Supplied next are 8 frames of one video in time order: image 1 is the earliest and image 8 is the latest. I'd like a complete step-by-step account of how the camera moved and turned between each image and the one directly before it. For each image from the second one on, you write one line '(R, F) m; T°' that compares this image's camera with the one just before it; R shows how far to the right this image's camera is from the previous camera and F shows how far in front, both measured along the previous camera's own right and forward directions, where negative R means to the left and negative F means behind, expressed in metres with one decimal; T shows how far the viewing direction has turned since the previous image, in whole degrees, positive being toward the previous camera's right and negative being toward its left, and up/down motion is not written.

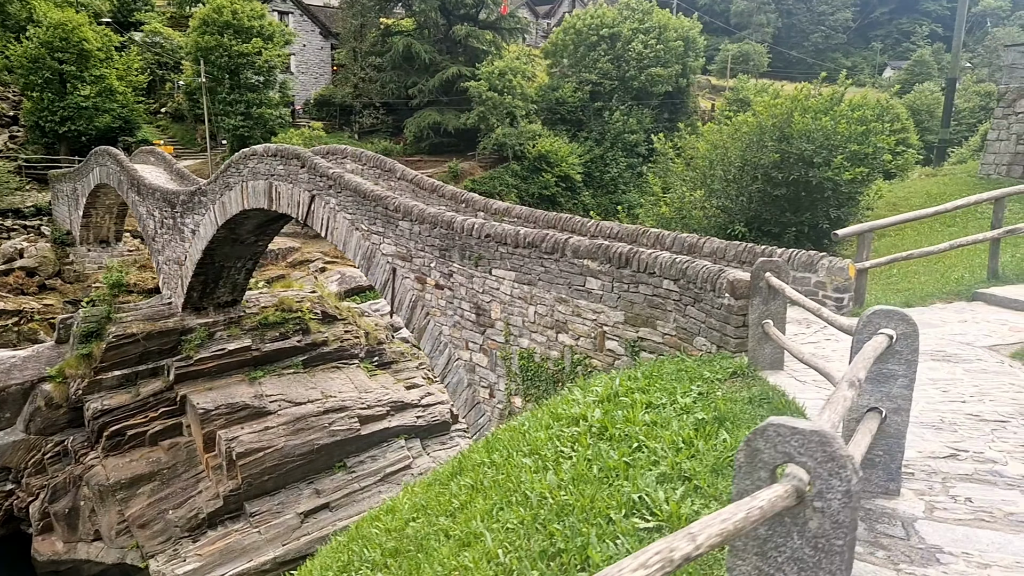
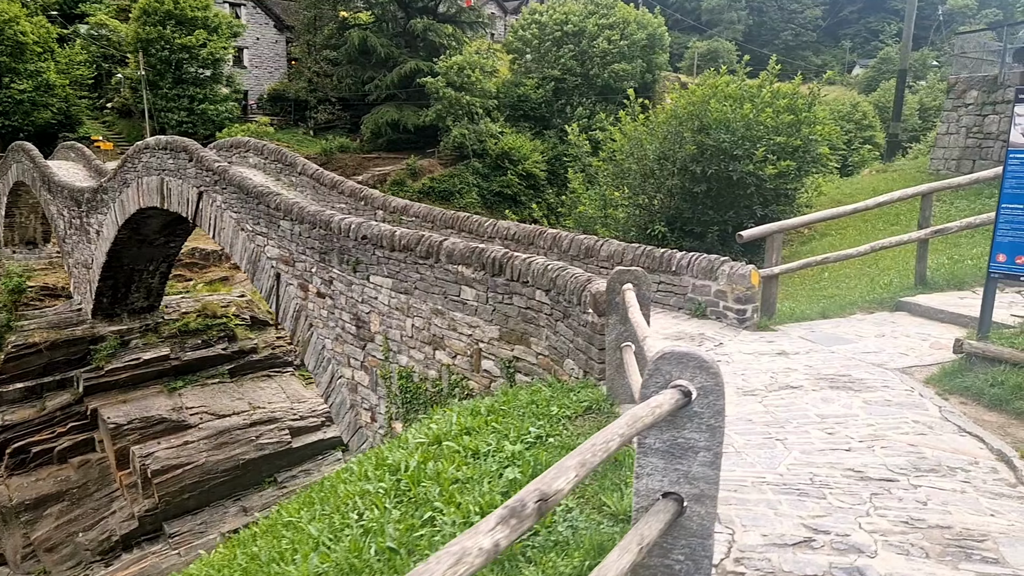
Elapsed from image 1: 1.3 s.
(+1.2, +1.1) m; +2°
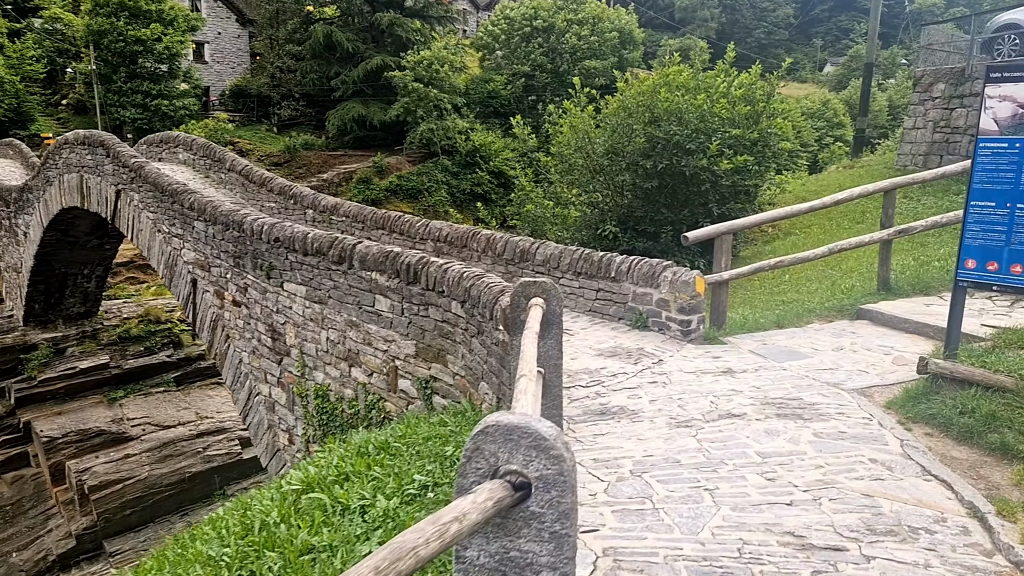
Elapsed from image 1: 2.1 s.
(+0.5, +0.8) m; +2°
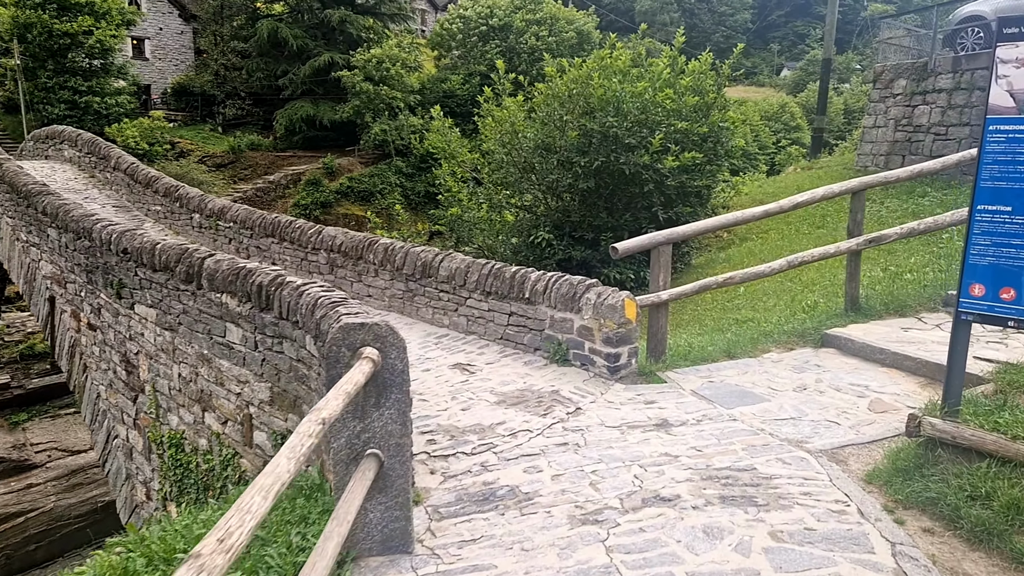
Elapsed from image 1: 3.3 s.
(+0.6, +1.3) m; +3°
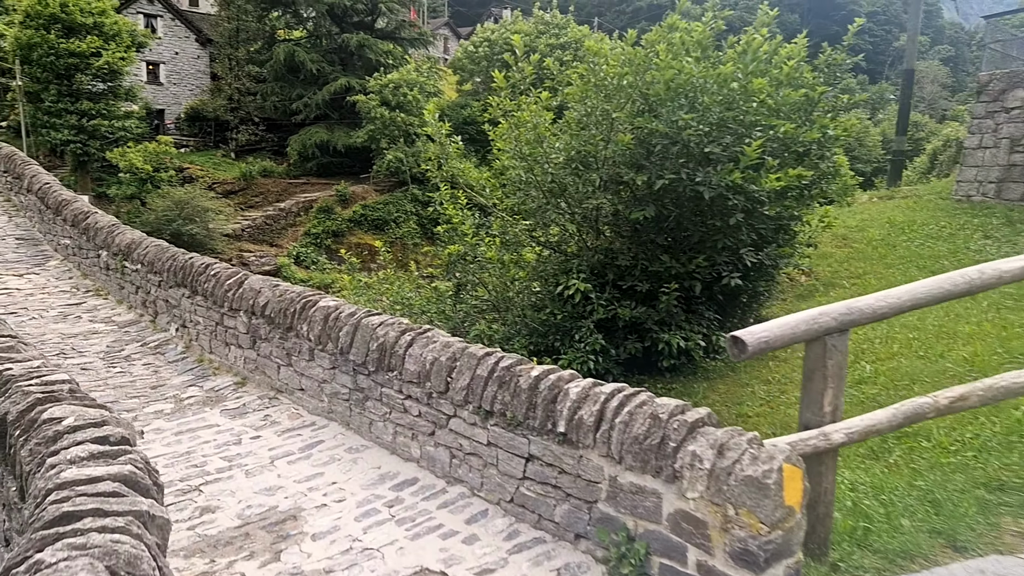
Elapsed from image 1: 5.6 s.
(0.0, +2.5) m; -2°
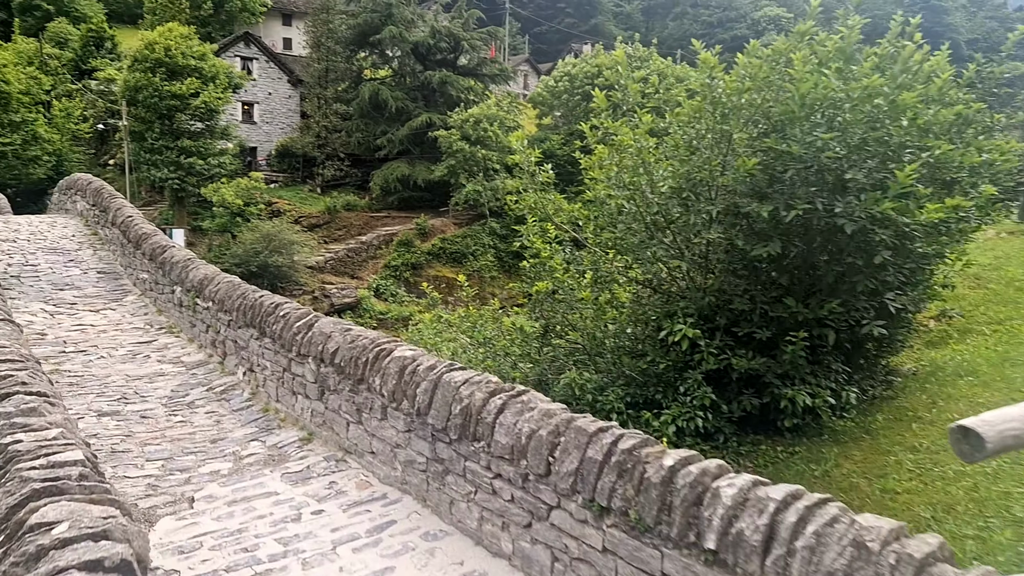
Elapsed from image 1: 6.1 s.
(-0.2, +0.6) m; -6°
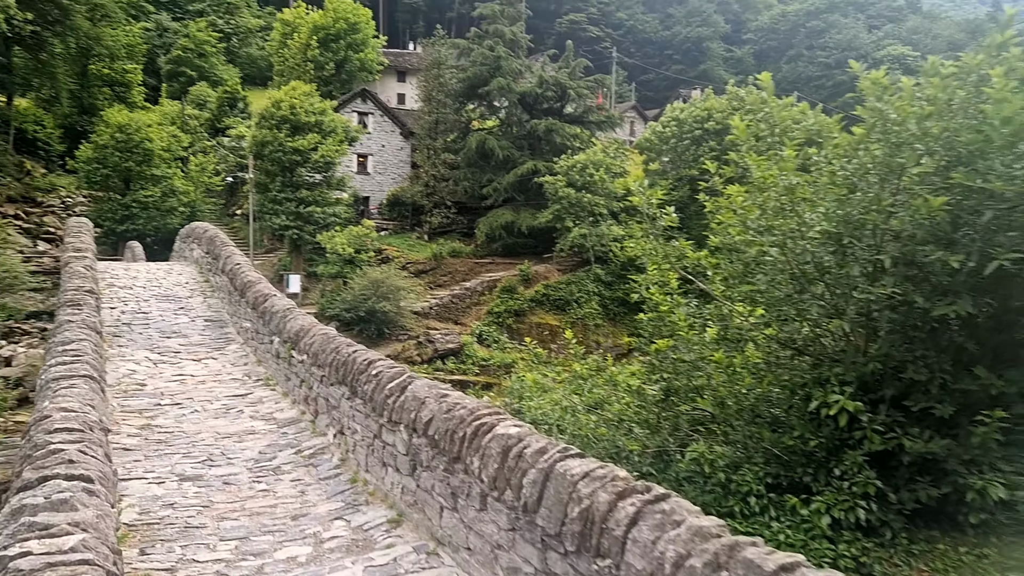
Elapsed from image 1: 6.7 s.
(-0.1, +0.6) m; -8°
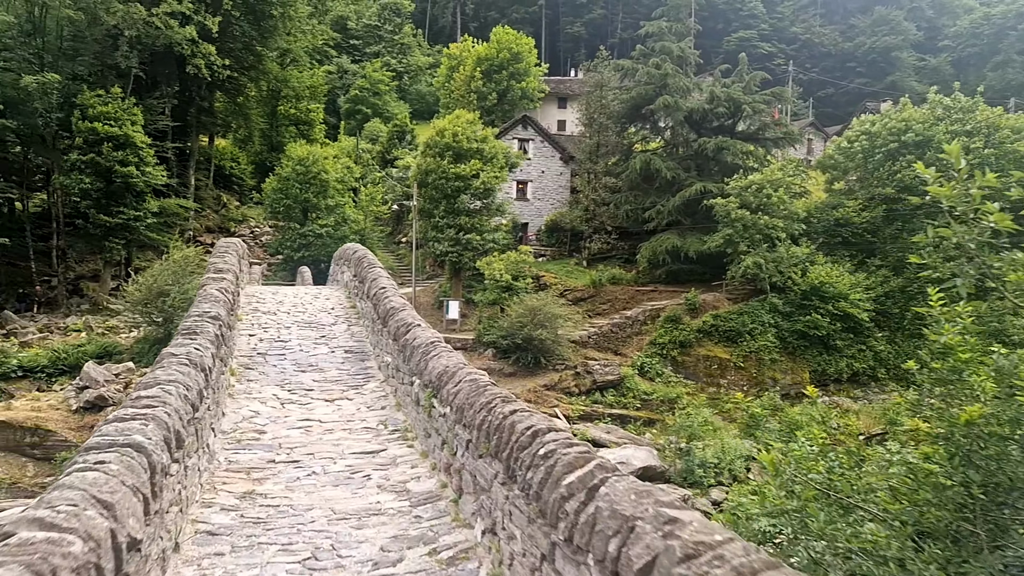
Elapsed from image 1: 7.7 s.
(-0.3, +1.5) m; -13°
